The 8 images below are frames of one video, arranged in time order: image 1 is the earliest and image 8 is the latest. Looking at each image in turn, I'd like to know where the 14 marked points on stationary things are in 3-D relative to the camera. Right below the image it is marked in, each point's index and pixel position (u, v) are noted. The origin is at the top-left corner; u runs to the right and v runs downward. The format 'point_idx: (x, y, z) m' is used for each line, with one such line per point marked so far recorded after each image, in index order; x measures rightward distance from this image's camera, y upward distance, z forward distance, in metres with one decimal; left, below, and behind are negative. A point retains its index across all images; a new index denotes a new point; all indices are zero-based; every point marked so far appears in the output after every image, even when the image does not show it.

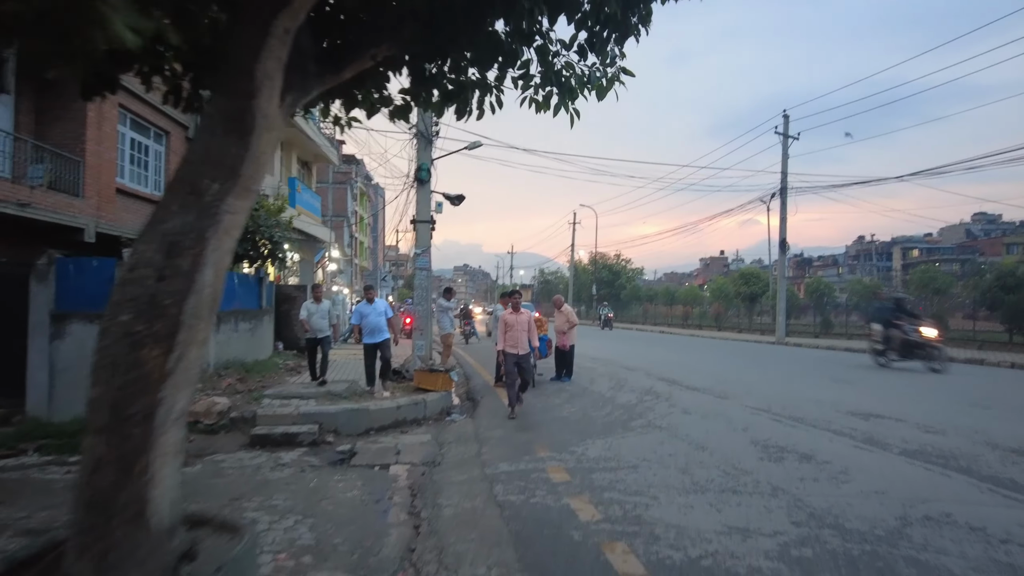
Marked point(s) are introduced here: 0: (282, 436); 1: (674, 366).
0: (-3.1, -2.0, +8.8) m
1: (+3.6, -1.8, +15.0) m
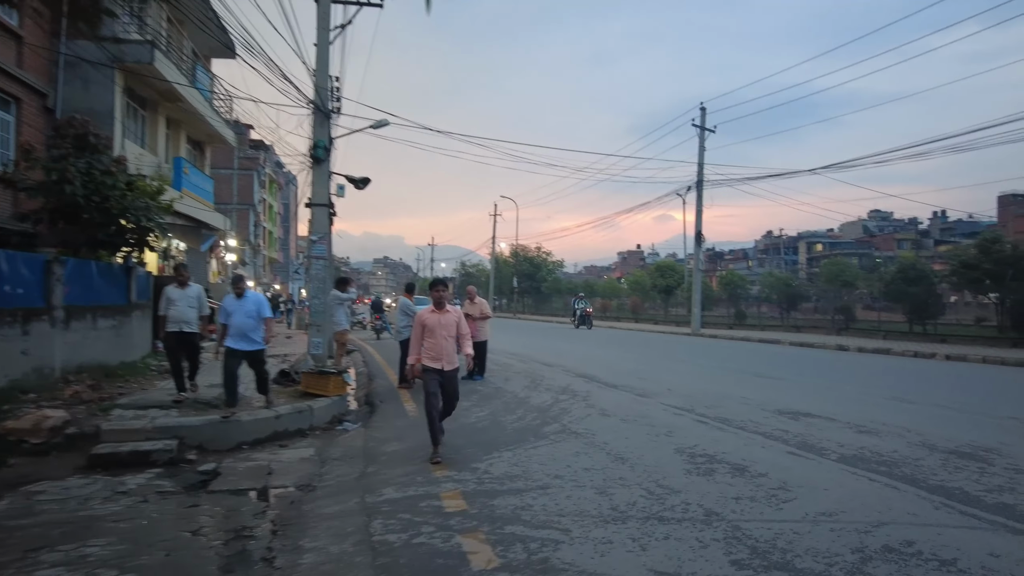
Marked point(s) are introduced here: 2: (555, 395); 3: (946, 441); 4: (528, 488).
0: (-4.2, -1.9, +7.3) m
1: (+1.7, -1.6, +14.2) m
2: (+0.7, -1.6, +9.8) m
3: (+4.3, -1.5, +6.5) m
4: (+0.1, -1.6, +5.3) m
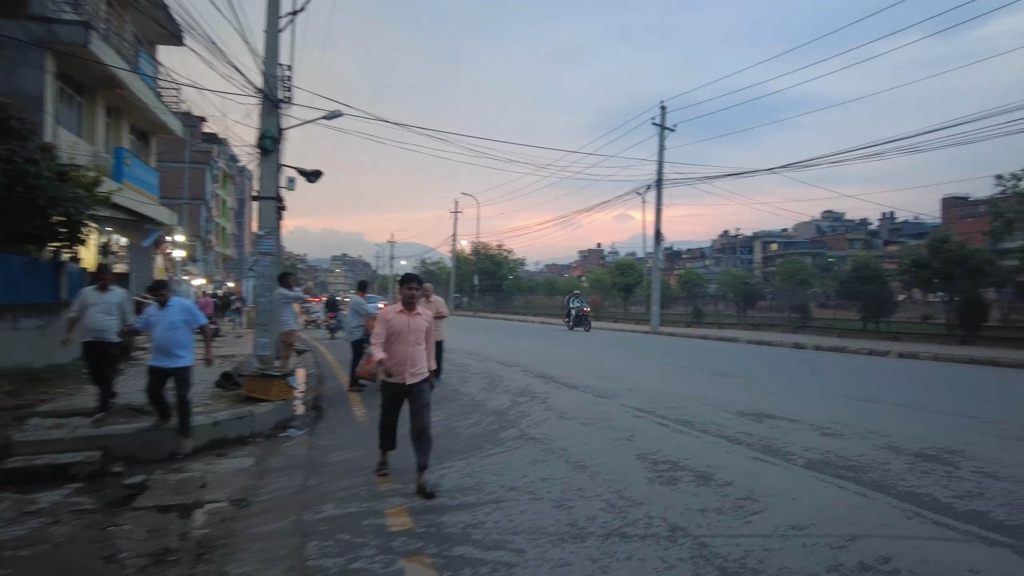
0: (-4.7, -1.8, +6.6) m
1: (+0.8, -1.5, +13.9) m
2: (0.0, -1.6, +9.5) m
3: (+3.8, -1.5, +6.3) m
4: (-0.2, -1.6, +5.0) m
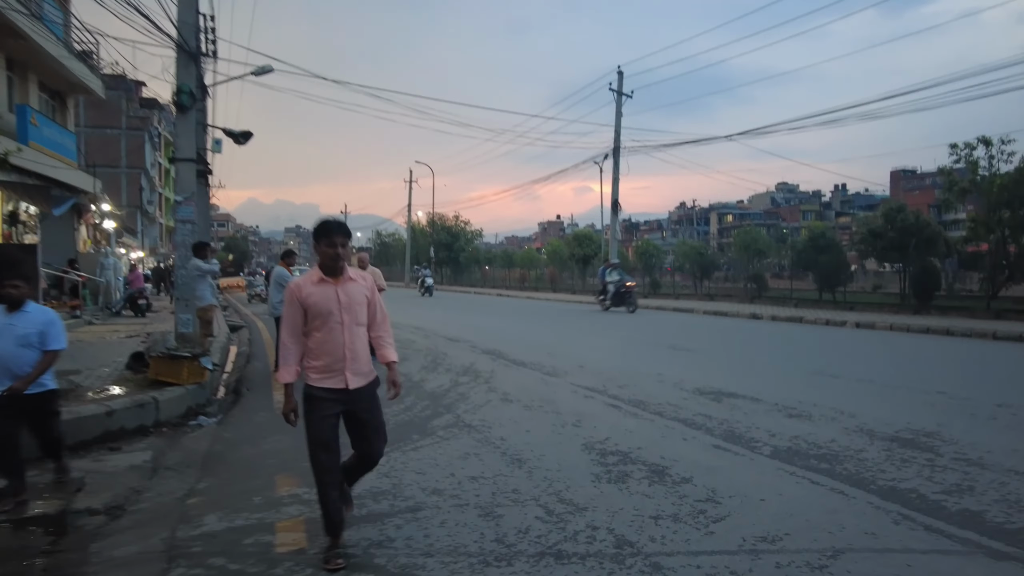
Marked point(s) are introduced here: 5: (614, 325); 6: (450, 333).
0: (-5.3, -1.6, +5.5) m
1: (-0.2, -1.0, +13.1) m
2: (-0.8, -1.2, +8.7) m
3: (+3.2, -1.2, +5.7) m
4: (-0.7, -1.4, +4.1) m
5: (+2.3, -0.8, +15.0) m
6: (-1.3, -0.9, +13.8) m
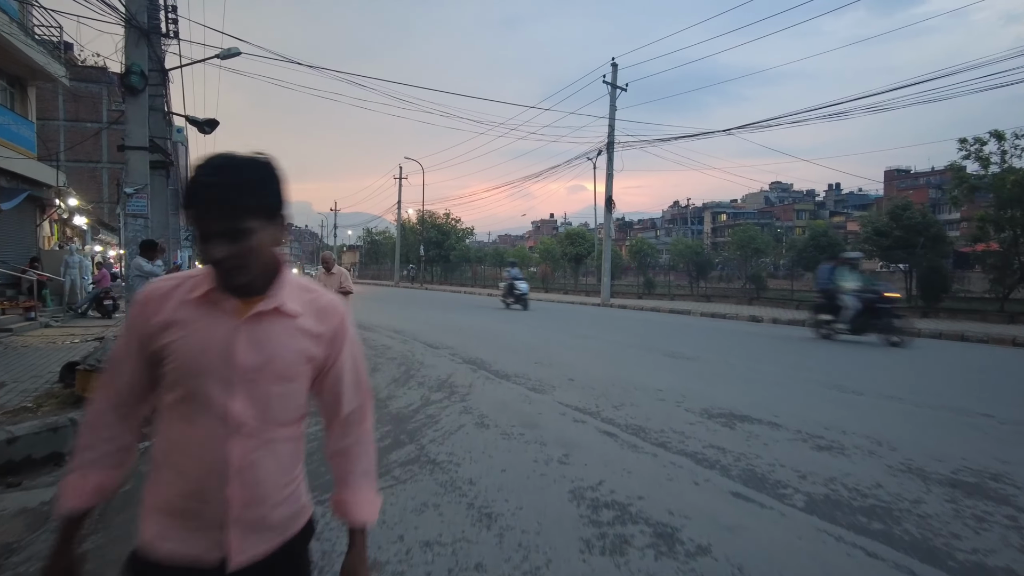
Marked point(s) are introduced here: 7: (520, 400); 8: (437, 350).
0: (-5.5, -1.6, +4.4) m
1: (-0.5, -1.0, +12.0) m
2: (-1.0, -1.2, +7.6) m
3: (+3.0, -1.2, +4.7) m
4: (-0.9, -1.4, +3.1) m
5: (+2.0, -0.9, +13.9) m
6: (-1.6, -1.0, +12.7) m
7: (+0.1, -1.2, +7.1) m
8: (-1.3, -1.0, +11.1) m
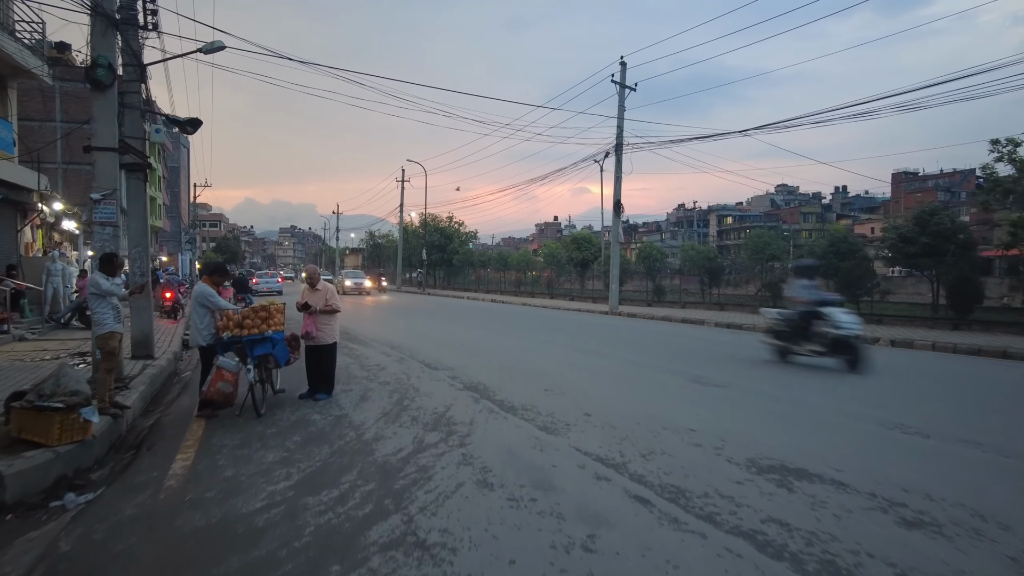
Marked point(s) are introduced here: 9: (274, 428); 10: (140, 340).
0: (-5.4, -1.8, +3.4) m
1: (-0.4, -1.2, +11.0) m
2: (-0.9, -1.4, +6.5) m
3: (+3.1, -1.5, +3.6) m
4: (-0.9, -1.7, +2.0) m
5: (+2.1, -1.1, +12.9) m
6: (-1.5, -1.2, +11.7) m
7: (+0.2, -1.4, +6.0) m
8: (-1.2, -1.3, +10.0) m
9: (-2.6, -1.5, +7.1) m
10: (-7.0, -1.0, +12.4) m
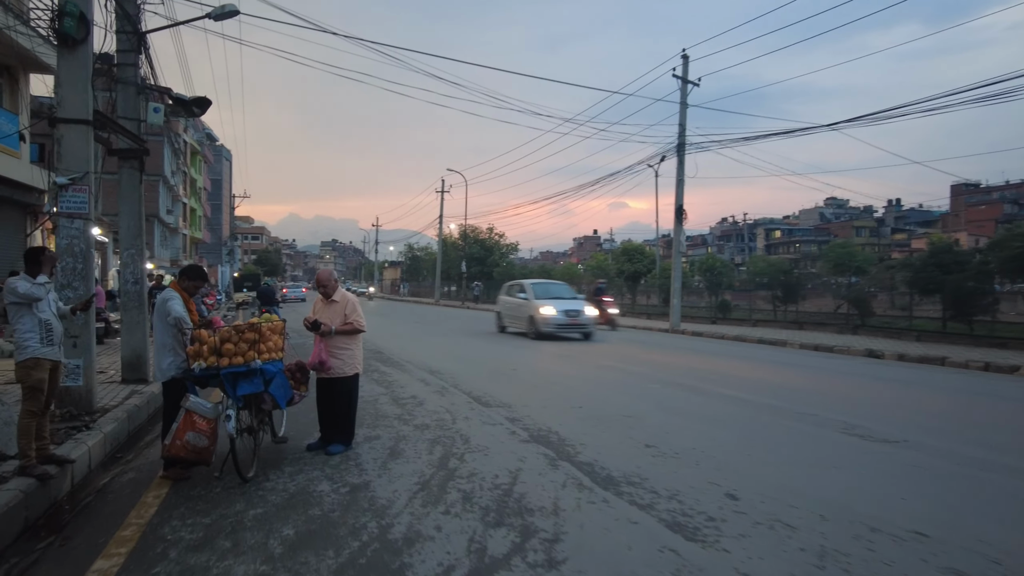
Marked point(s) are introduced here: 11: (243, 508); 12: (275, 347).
0: (-4.9, -1.8, +1.2) m
1: (+0.5, -1.4, +8.5) m
2: (-0.2, -1.5, +4.1) m
3: (+3.6, -1.5, +1.0) m
4: (-0.4, -1.6, -0.4) m
5: (+3.2, -1.4, +10.2) m
6: (-0.5, -1.4, +9.3) m
7: (+0.8, -1.5, +3.5) m
8: (-0.3, -1.4, +7.6) m
9: (-1.8, -1.6, +4.8) m
10: (-5.9, -1.1, +10.3) m
11: (-1.9, -1.6, +4.7) m
12: (-2.0, -0.5, +5.6) m
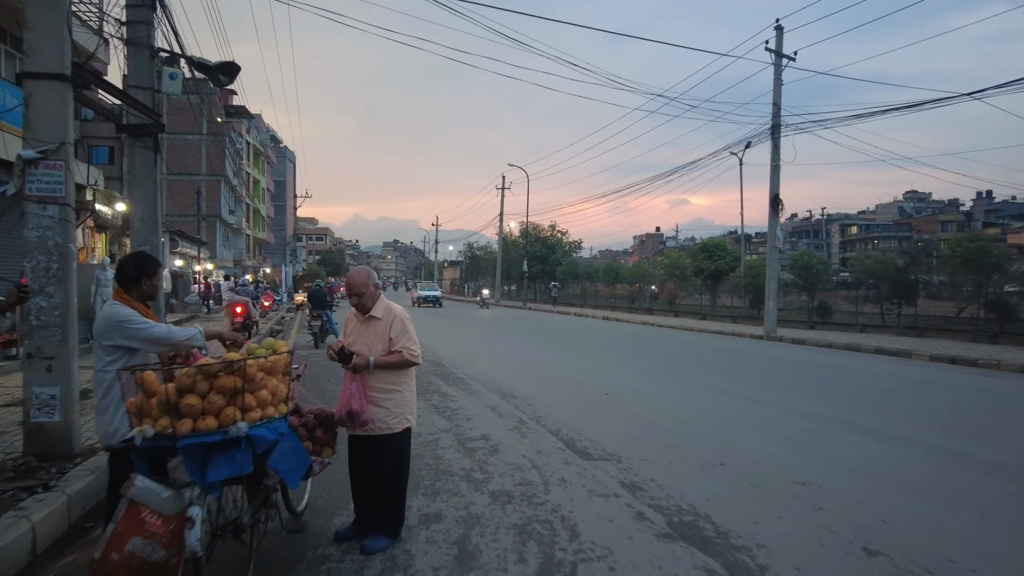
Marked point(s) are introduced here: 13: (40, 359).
0: (-4.5, -1.9, -0.6) m
1: (+1.6, -1.5, +6.2) m
2: (+0.4, -1.6, +1.8) m
3: (+4.0, -1.6, -1.6) m
4: (-0.2, -1.7, -2.6) m
5: (+4.3, -1.4, +7.7) m
6: (+0.6, -1.5, +7.0) m
7: (+1.4, -1.6, +1.2) m
8: (+0.7, -1.5, +5.4) m
9: (-1.1, -1.6, +2.7) m
10: (-4.7, -1.2, +8.5) m
11: (-1.2, -1.6, +2.6) m
12: (-1.2, -0.6, +3.5) m
13: (-4.2, -0.6, +5.9) m
